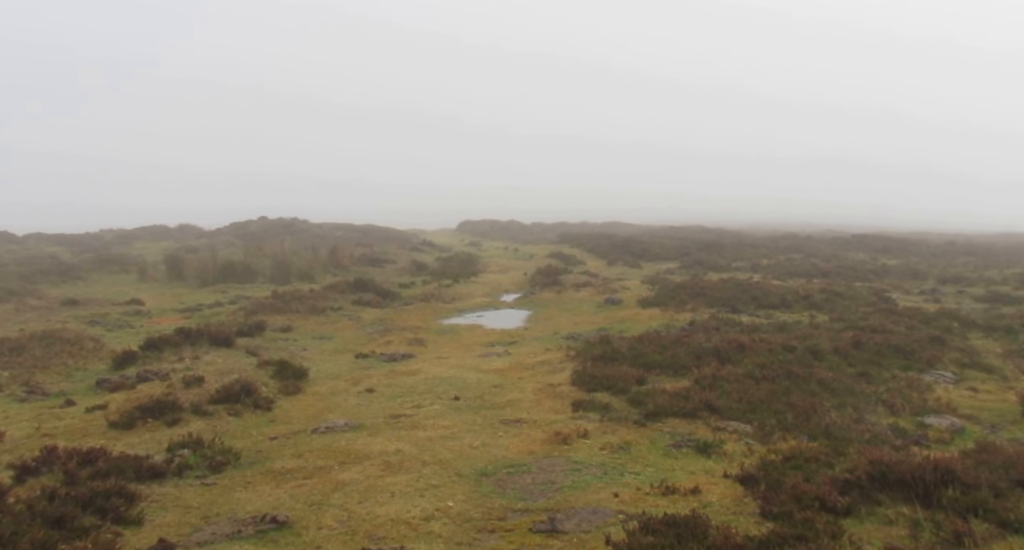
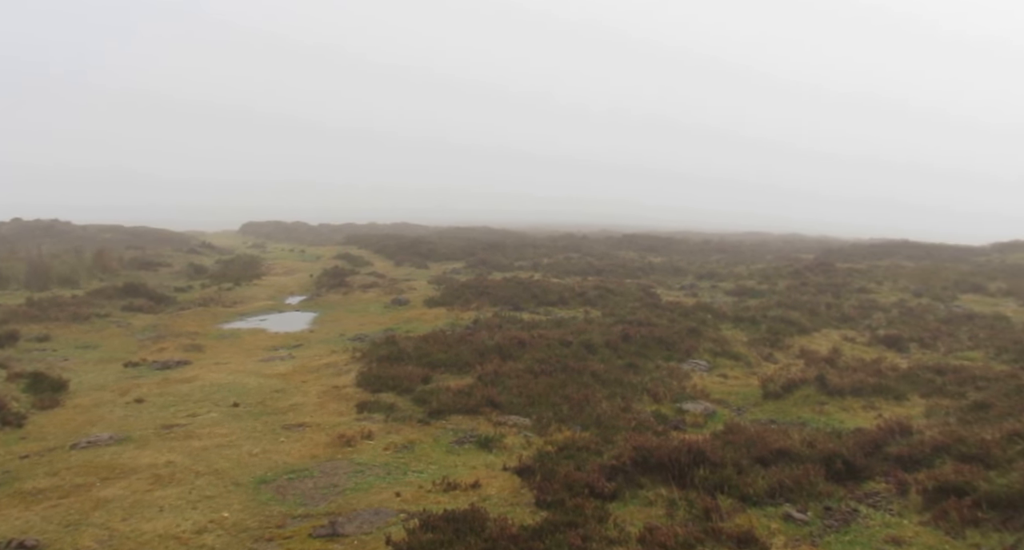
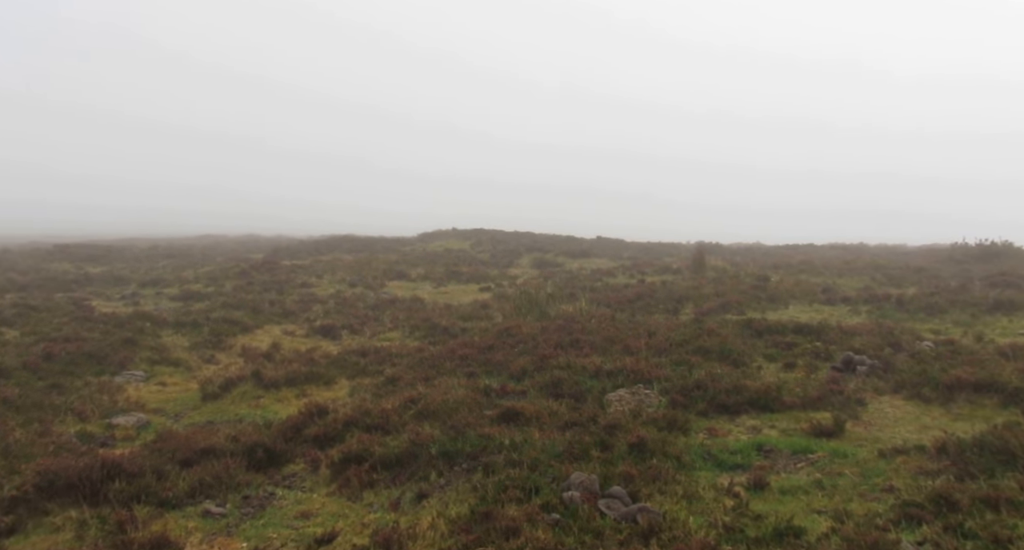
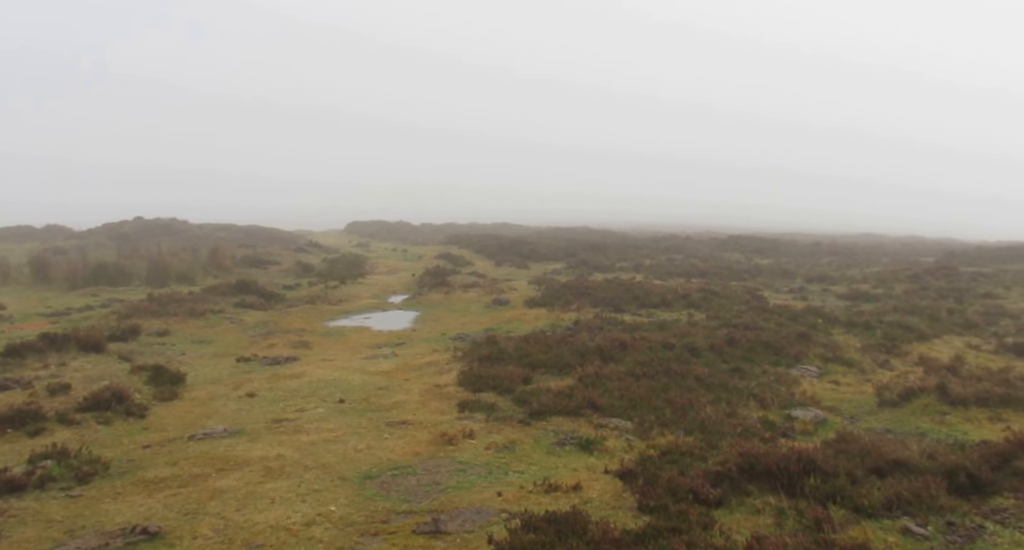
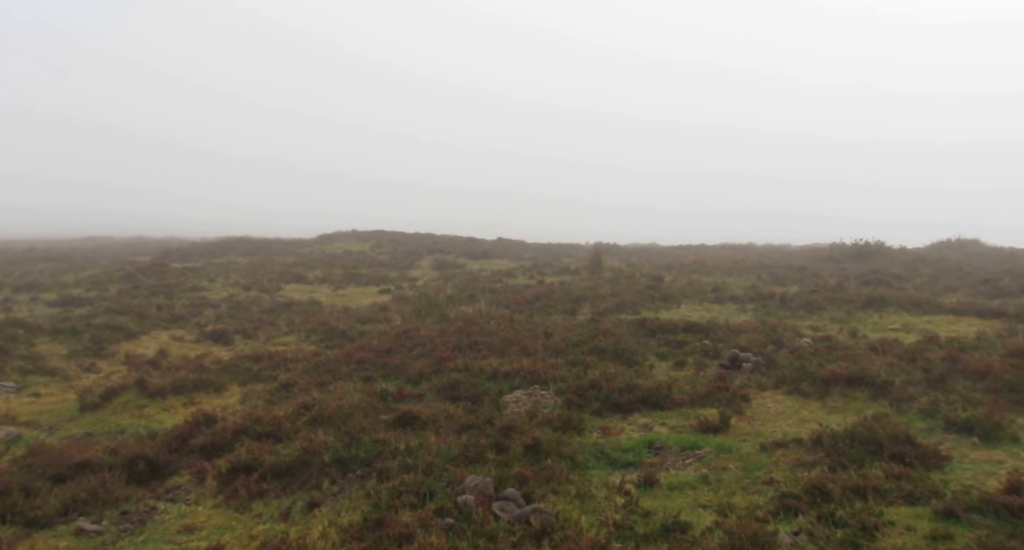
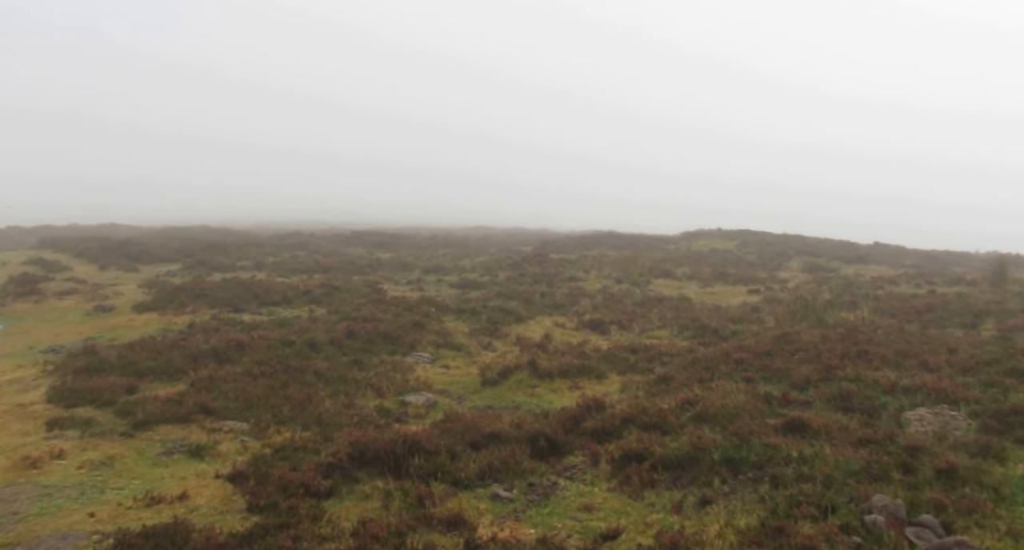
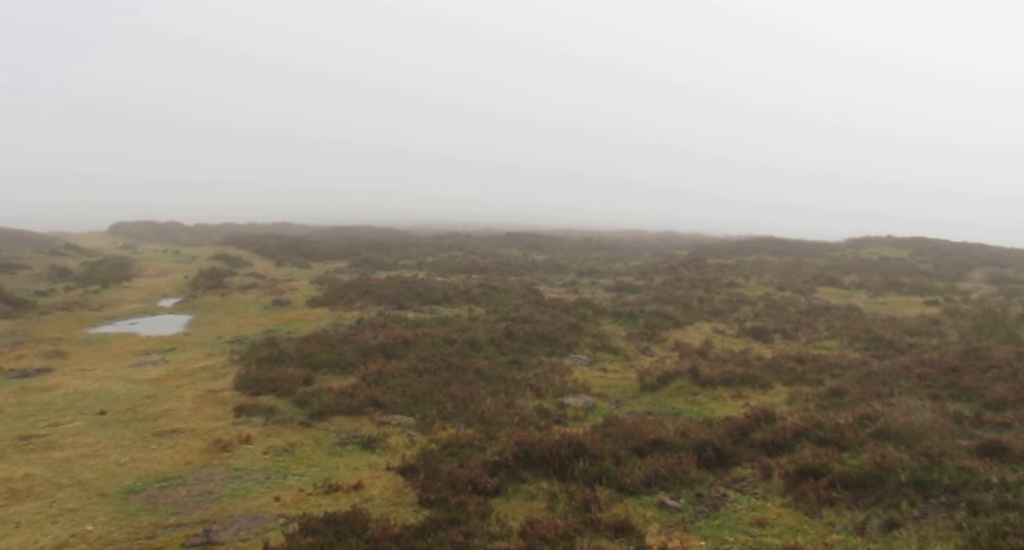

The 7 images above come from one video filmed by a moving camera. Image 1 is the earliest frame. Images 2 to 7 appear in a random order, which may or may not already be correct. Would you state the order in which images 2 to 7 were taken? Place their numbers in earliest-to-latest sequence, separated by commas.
4, 2, 7, 6, 3, 5
